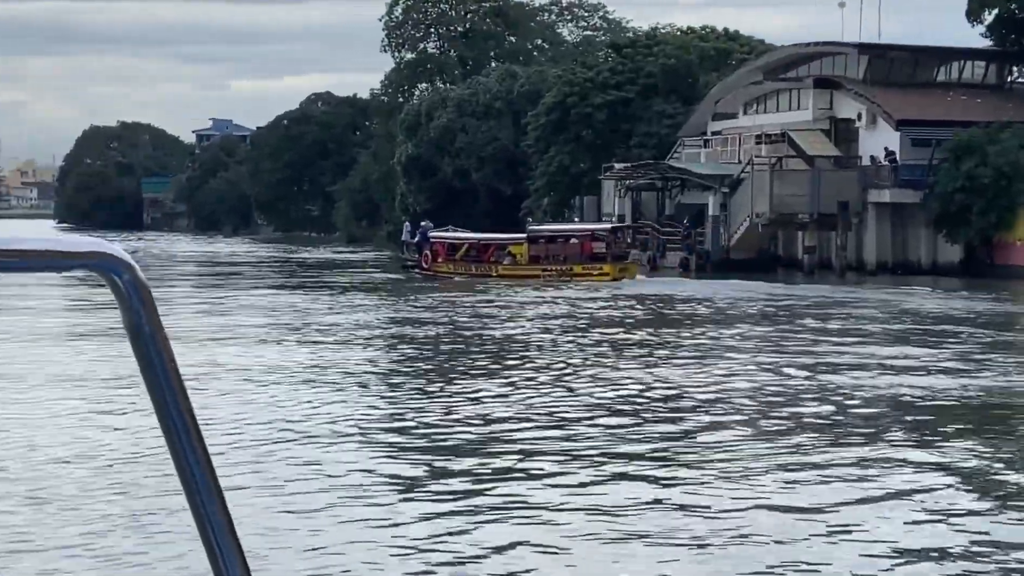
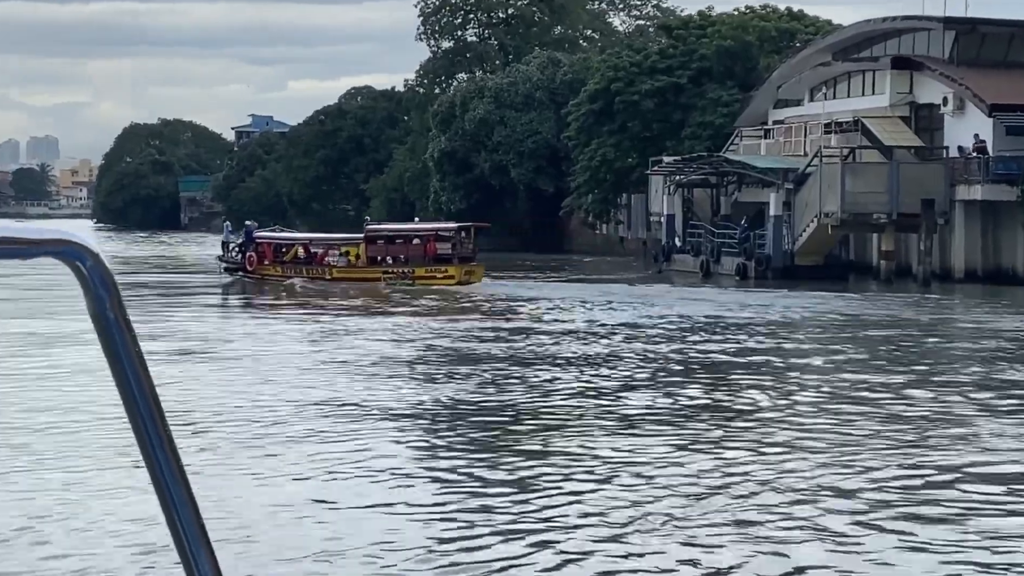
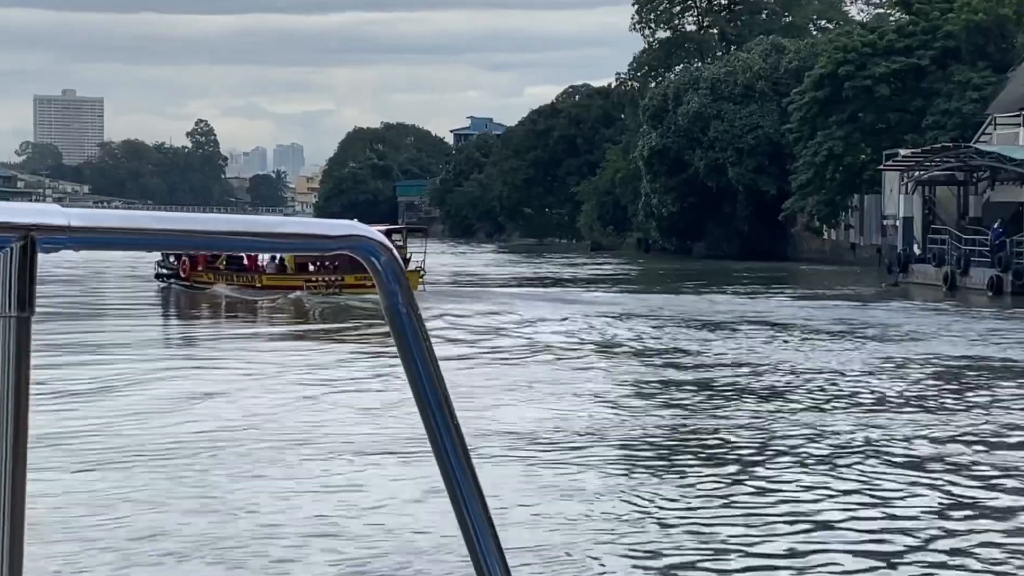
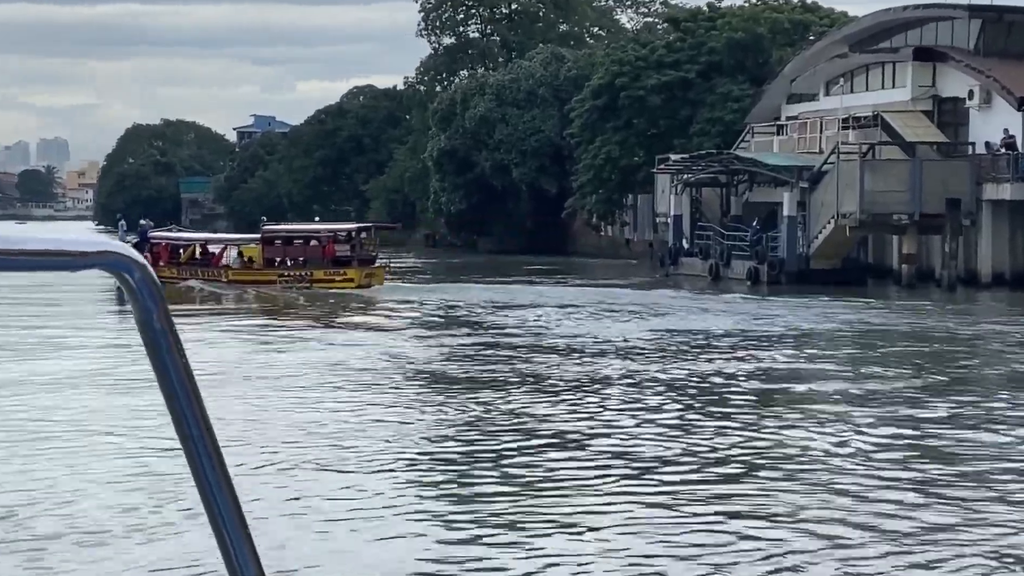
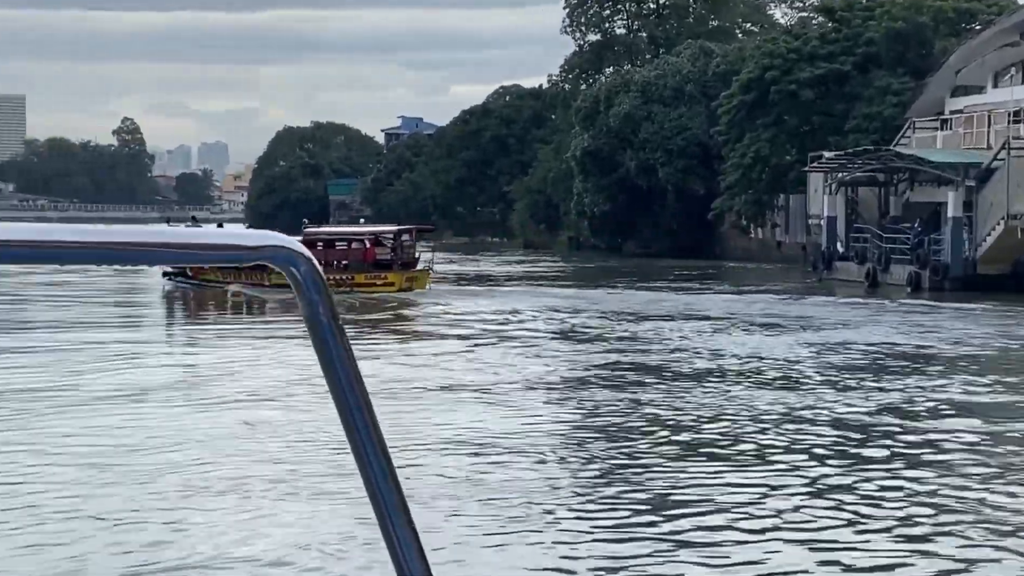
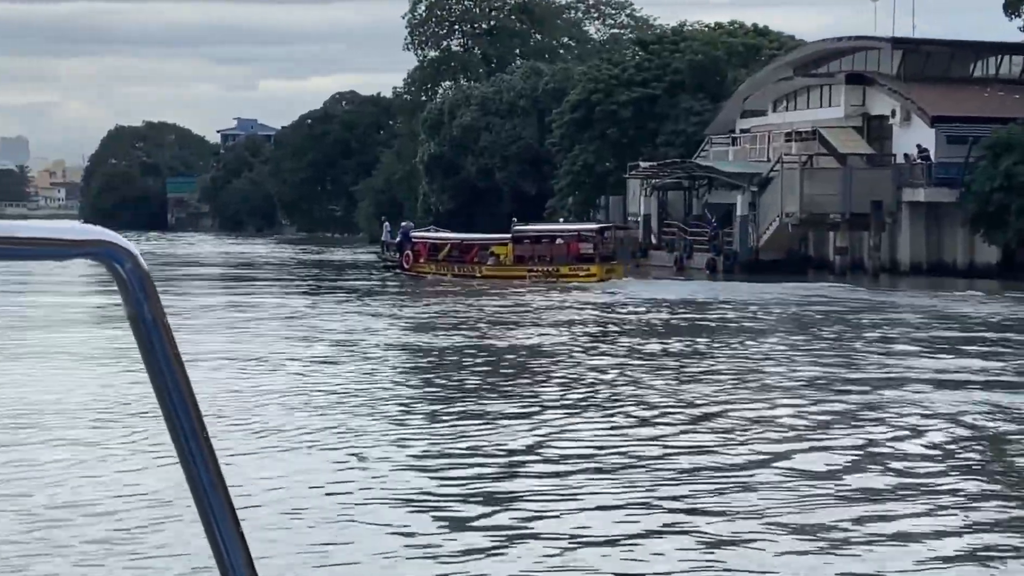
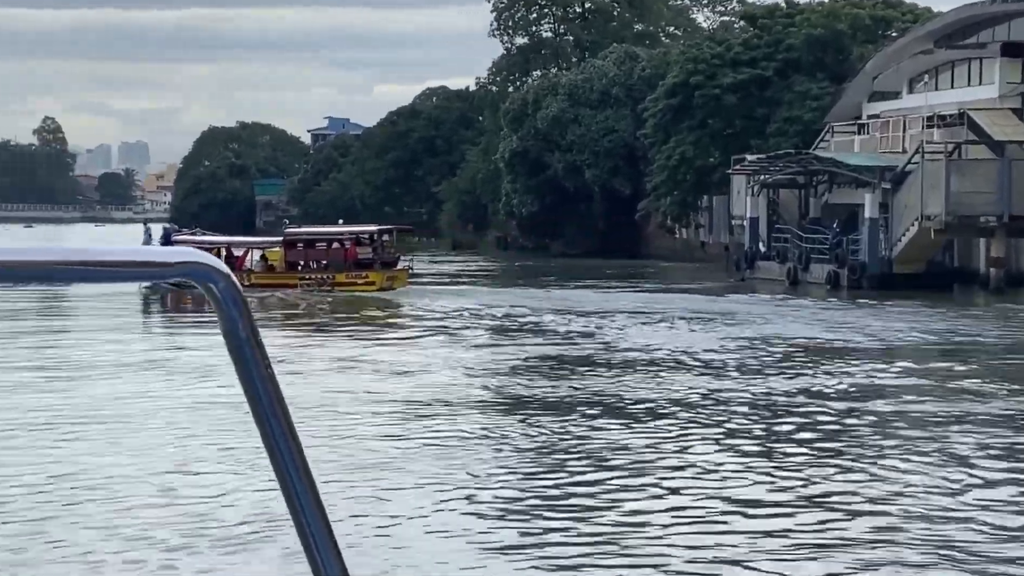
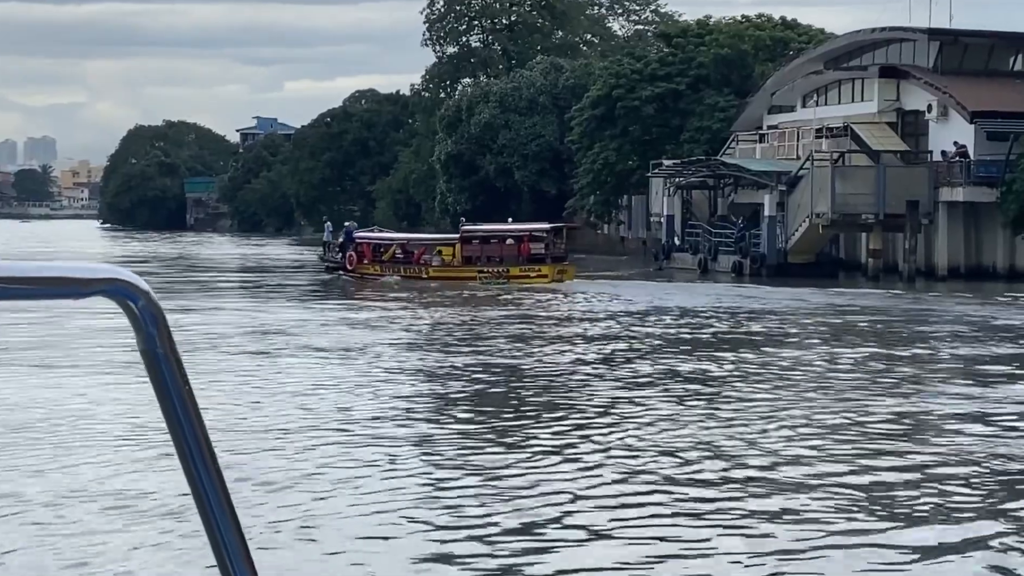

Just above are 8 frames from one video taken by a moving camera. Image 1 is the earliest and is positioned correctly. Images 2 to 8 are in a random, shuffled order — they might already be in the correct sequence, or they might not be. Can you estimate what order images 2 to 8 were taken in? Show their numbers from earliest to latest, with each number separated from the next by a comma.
6, 8, 2, 4, 7, 5, 3
